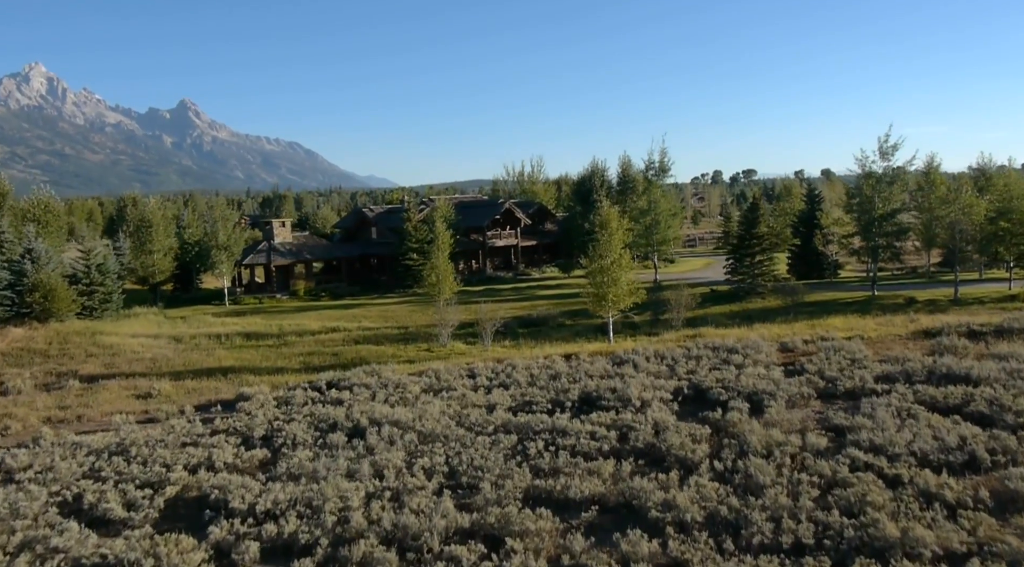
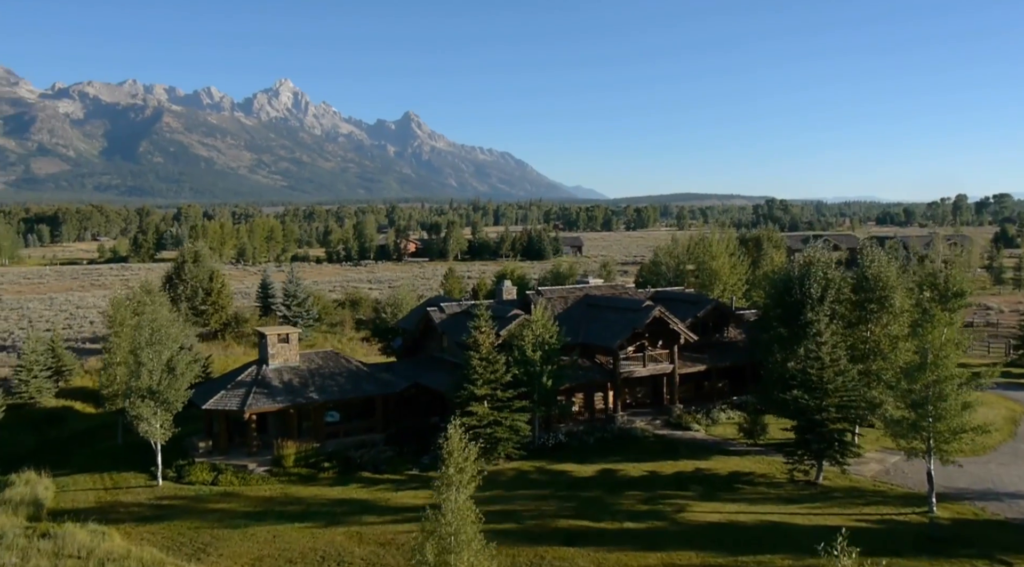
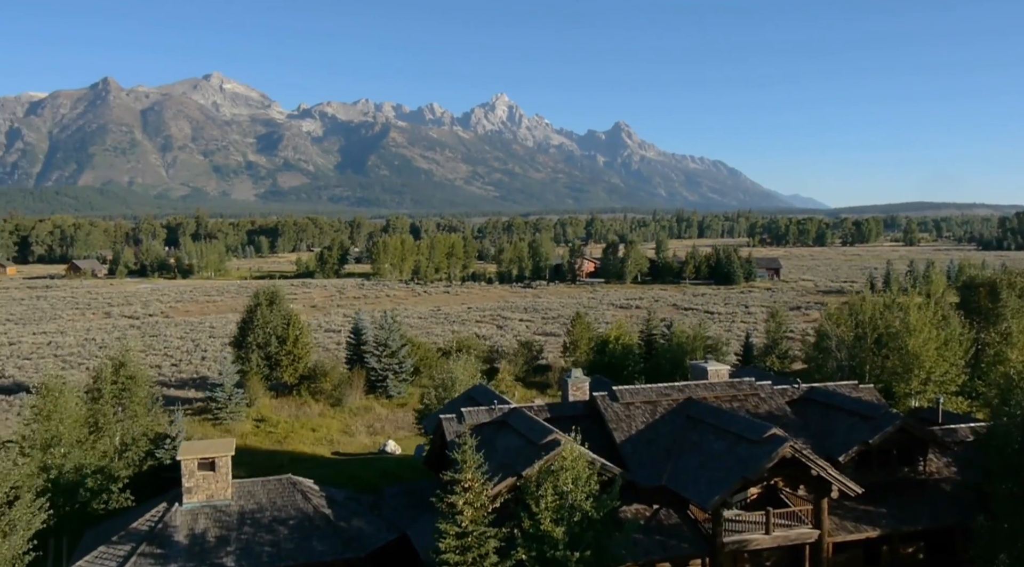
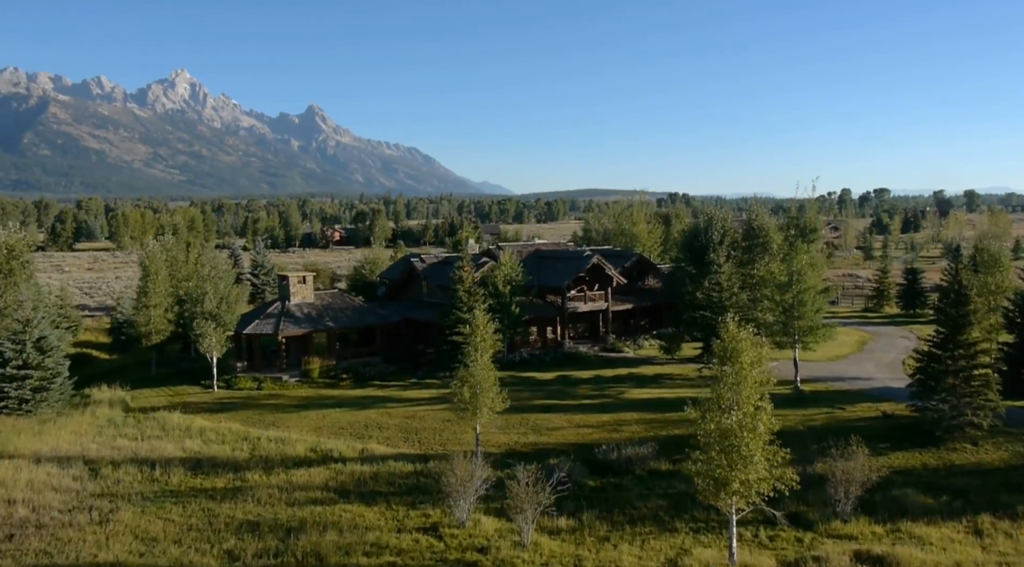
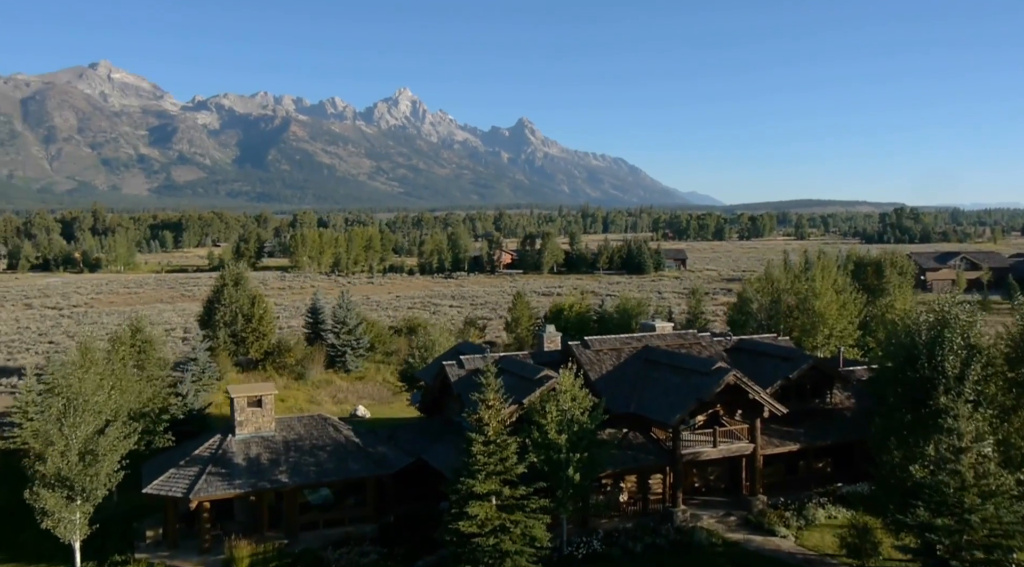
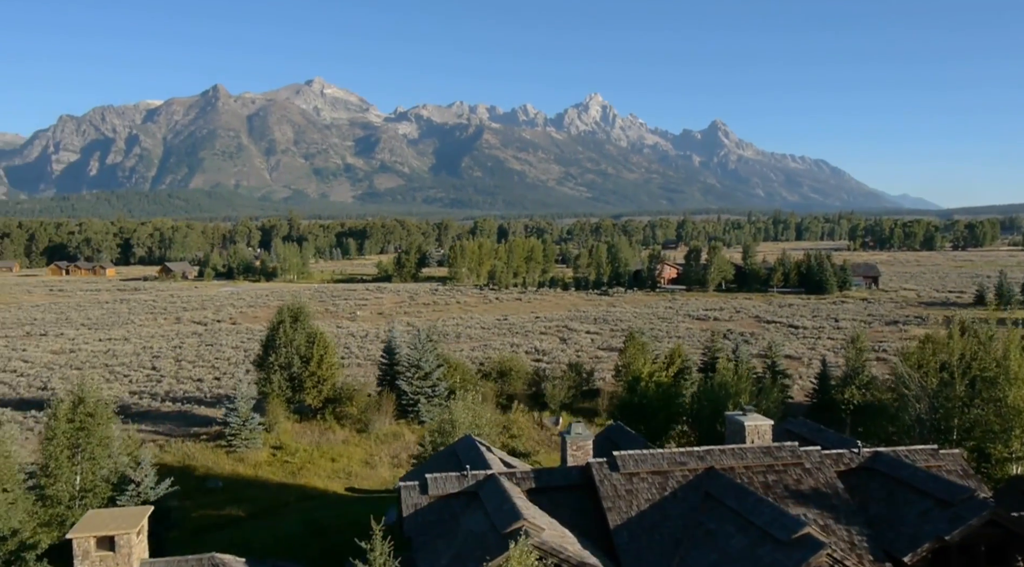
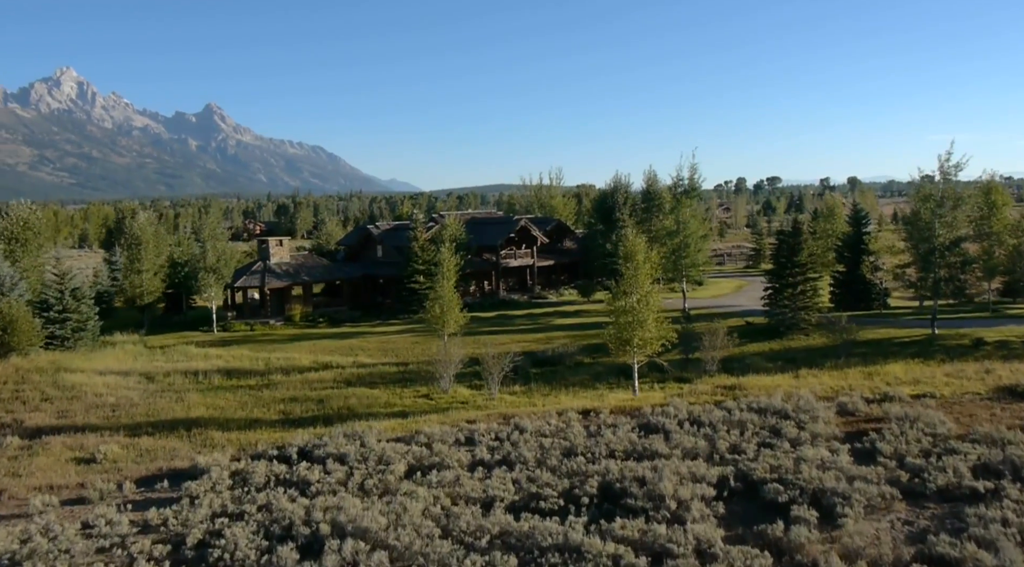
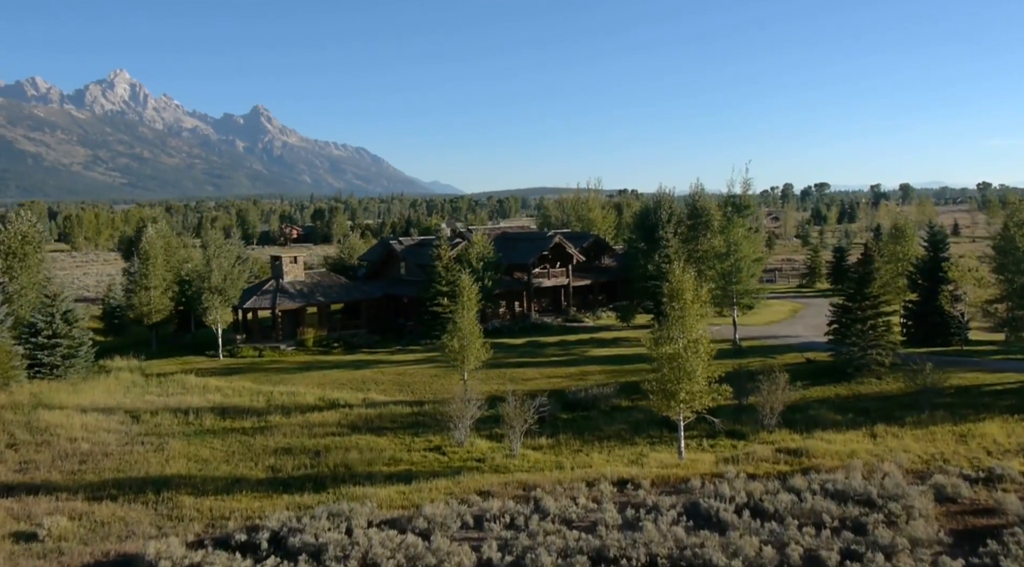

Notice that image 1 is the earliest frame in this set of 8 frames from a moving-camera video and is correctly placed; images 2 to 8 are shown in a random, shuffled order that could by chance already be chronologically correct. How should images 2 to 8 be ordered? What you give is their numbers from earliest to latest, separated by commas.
7, 8, 4, 2, 5, 3, 6
